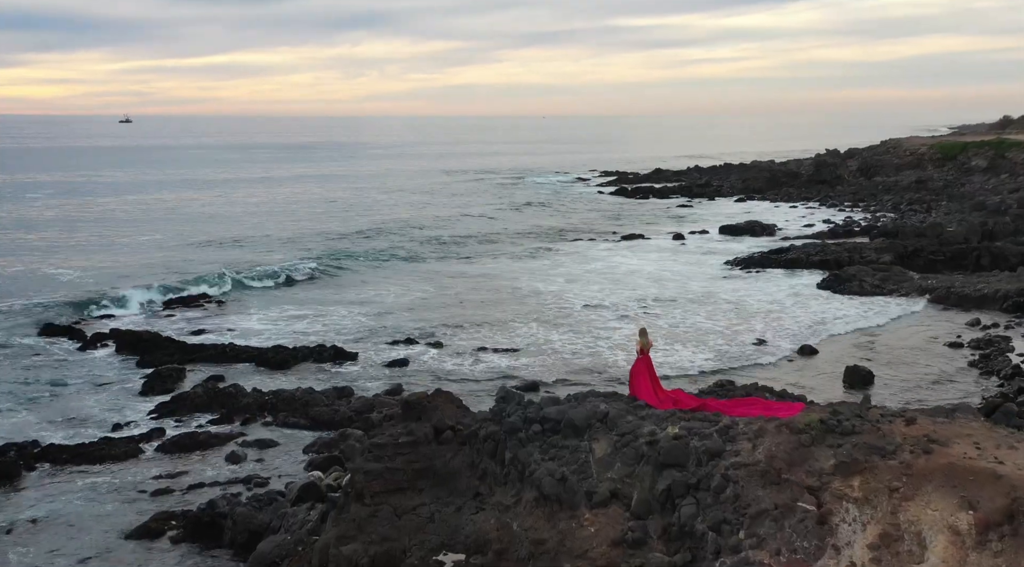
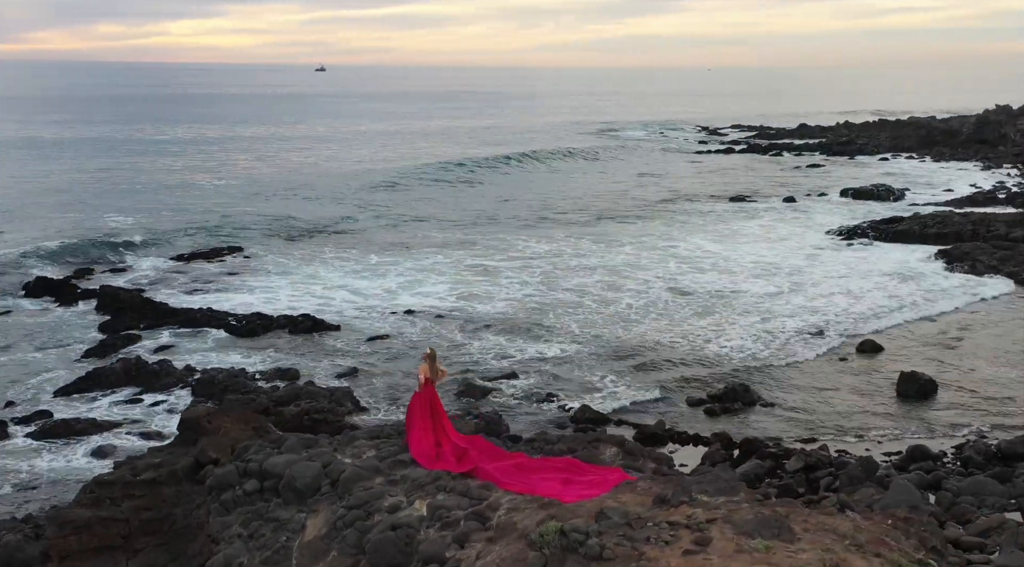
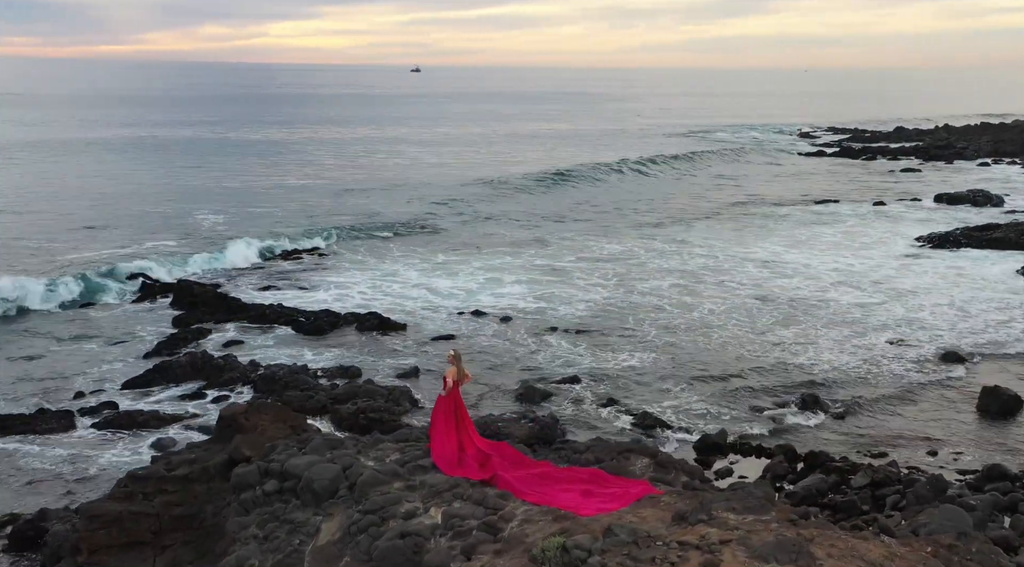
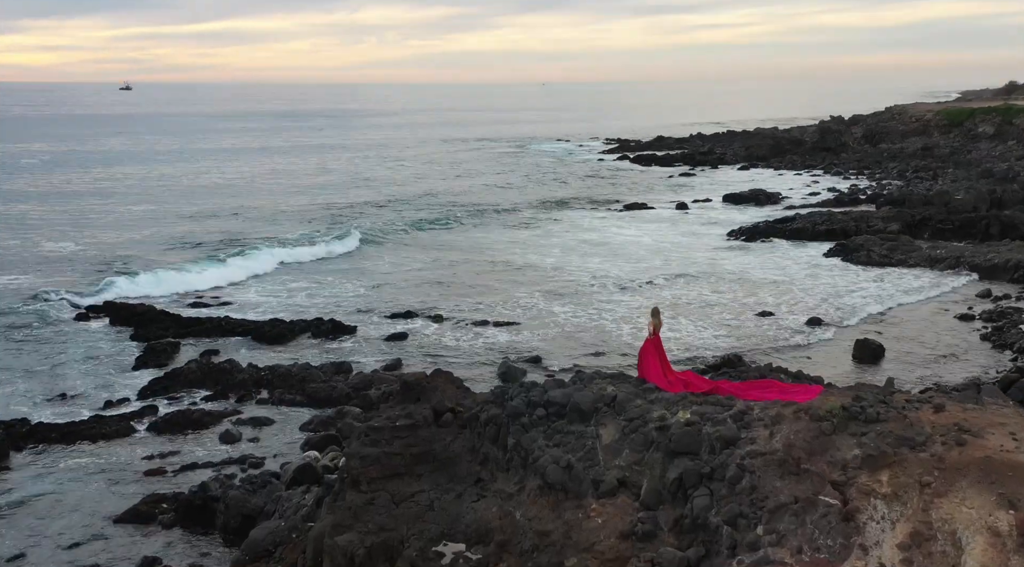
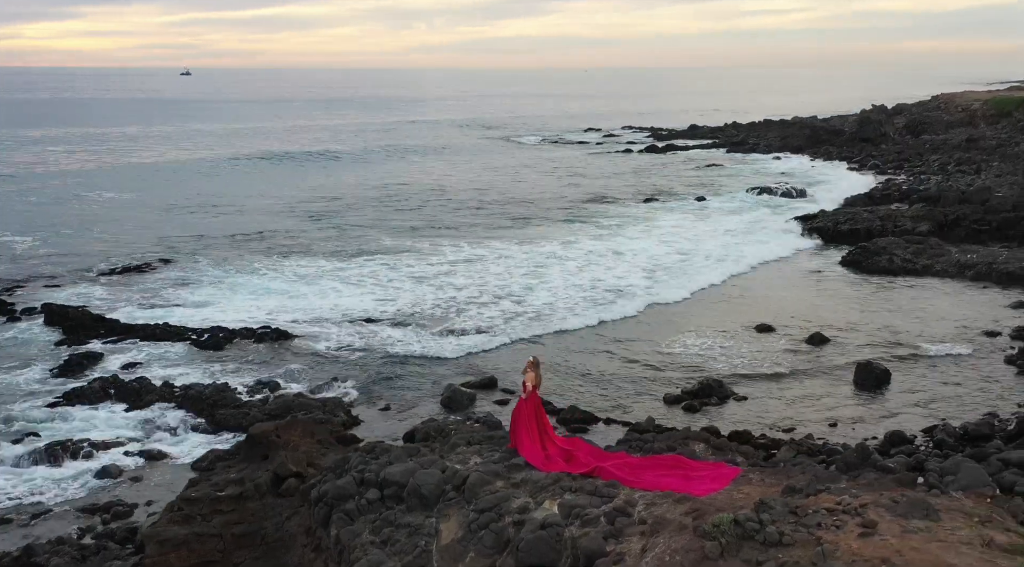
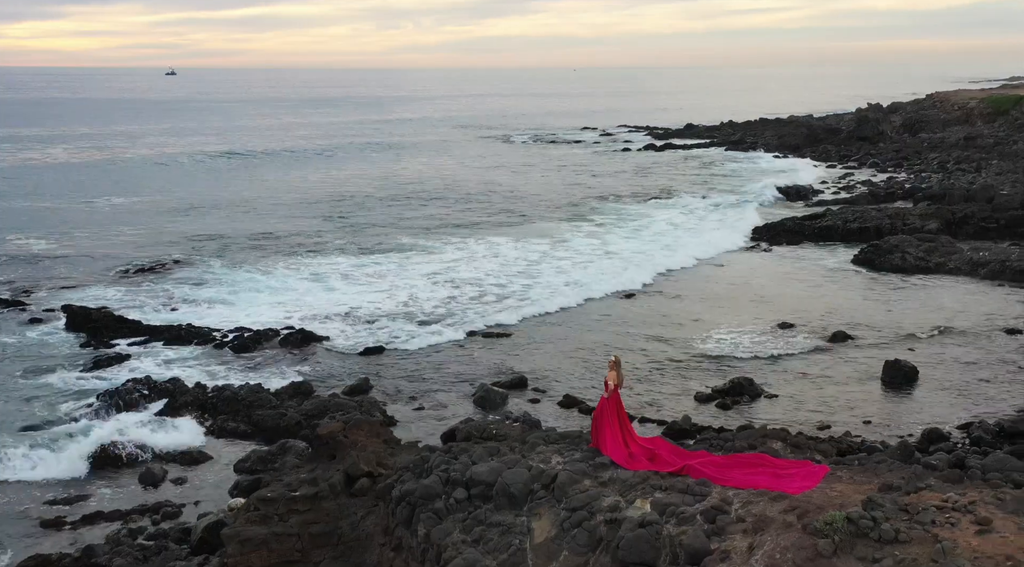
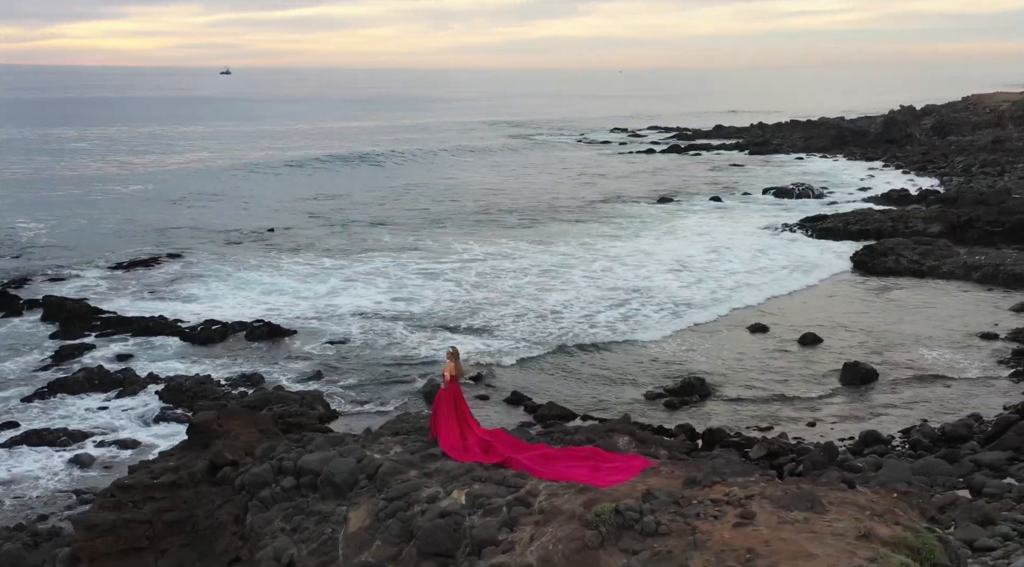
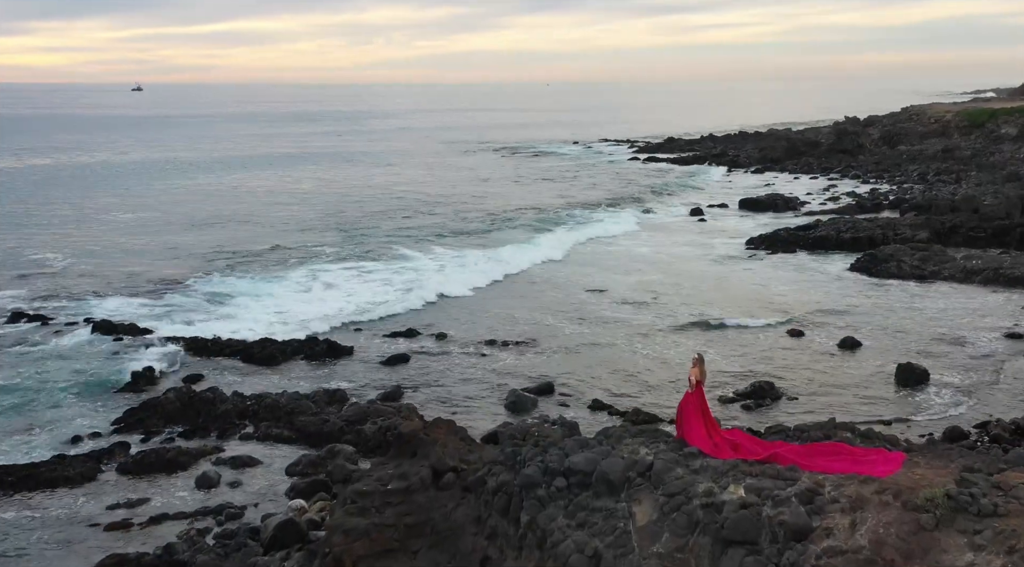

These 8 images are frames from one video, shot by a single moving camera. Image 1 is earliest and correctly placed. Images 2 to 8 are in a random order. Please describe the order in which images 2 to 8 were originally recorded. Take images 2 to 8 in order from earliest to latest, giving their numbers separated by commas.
4, 8, 6, 5, 7, 2, 3
